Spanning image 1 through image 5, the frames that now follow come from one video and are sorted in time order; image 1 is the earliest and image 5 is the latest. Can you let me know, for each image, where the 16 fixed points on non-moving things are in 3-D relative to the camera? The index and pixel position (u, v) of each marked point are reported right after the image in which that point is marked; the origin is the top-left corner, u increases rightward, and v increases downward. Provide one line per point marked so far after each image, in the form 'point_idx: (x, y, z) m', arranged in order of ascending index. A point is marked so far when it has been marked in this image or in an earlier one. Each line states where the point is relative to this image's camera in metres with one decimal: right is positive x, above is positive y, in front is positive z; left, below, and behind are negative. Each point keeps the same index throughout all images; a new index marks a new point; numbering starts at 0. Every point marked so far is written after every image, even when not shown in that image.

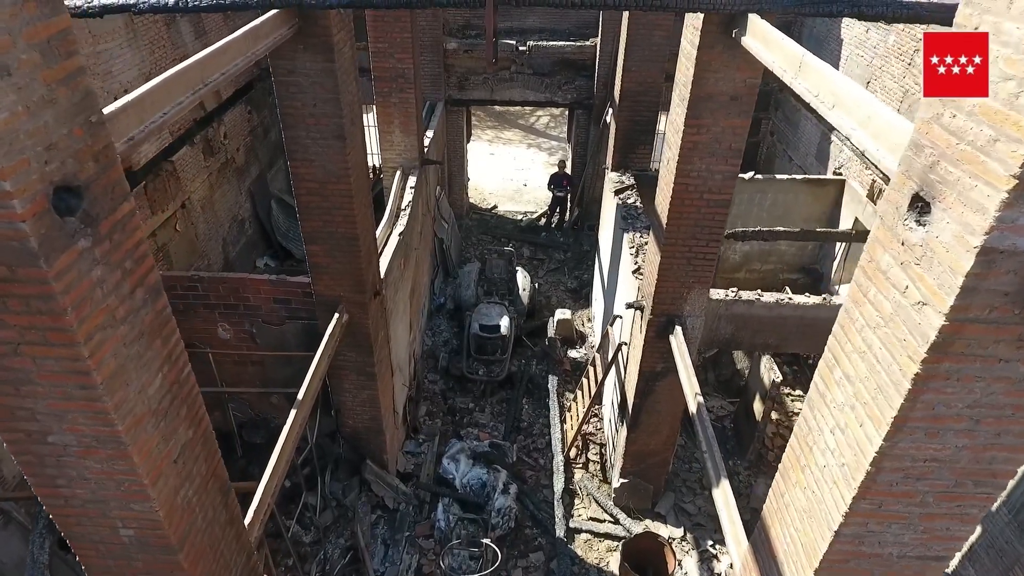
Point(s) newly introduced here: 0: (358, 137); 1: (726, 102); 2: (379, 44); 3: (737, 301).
0: (-1.2, +1.2, +5.1) m
1: (+1.5, +1.3, +4.5) m
2: (-1.5, +2.8, +7.5) m
3: (+2.0, -0.1, +5.9) m
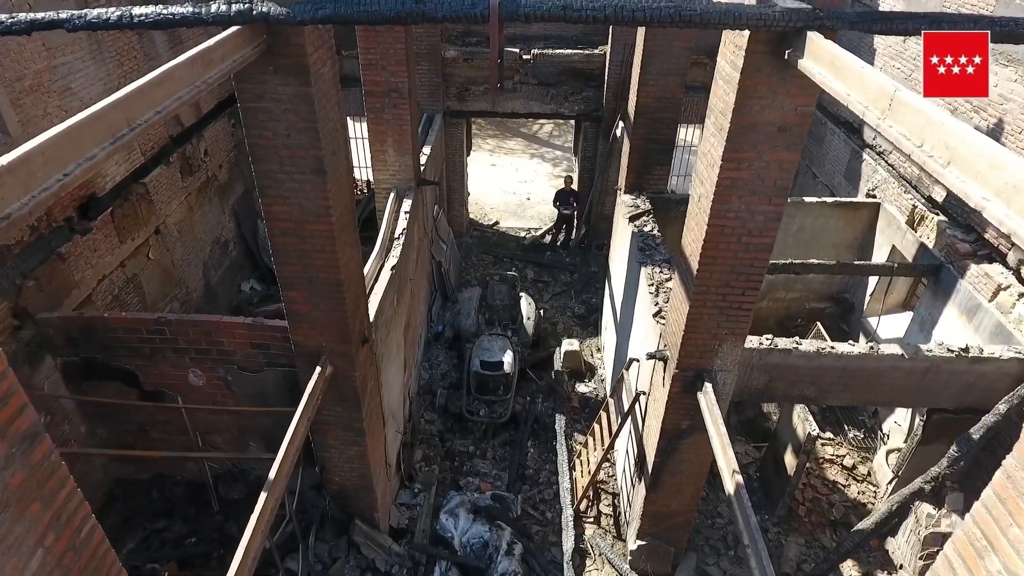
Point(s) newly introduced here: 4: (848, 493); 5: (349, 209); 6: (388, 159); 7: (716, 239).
0: (-1.1, +0.8, +4.4) m
1: (+1.5, +0.9, +3.9) m
2: (-1.5, +2.4, +6.8) m
3: (+2.1, -0.5, +5.2) m
4: (+3.4, -2.1, +6.8) m
5: (-1.1, +0.6, +4.6) m
6: (-1.4, +1.4, +7.5) m
7: (+1.3, +0.3, +4.3) m
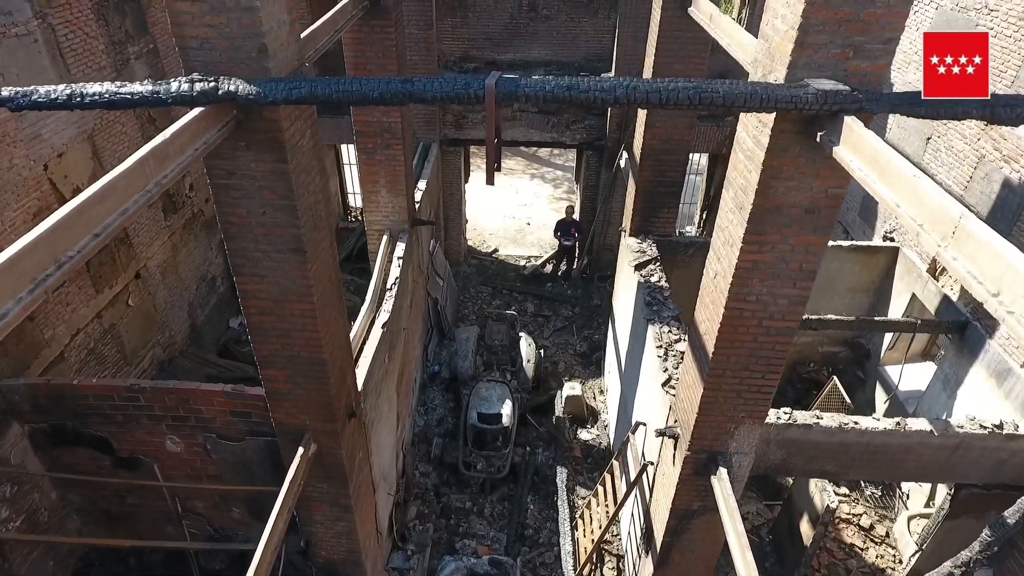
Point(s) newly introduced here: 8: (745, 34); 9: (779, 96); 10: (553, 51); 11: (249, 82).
0: (-1.2, +0.3, +4.0) m
1: (+1.5, +0.4, +3.5) m
2: (-1.5, +1.9, +6.5) m
3: (+2.1, -1.0, +4.9) m
4: (+3.4, -2.6, +6.4) m
5: (-1.2, 0.0, +4.3) m
6: (-1.4, +0.9, +7.1) m
7: (+1.3, -0.2, +3.9) m
8: (+1.5, +1.6, +4.2) m
9: (+1.2, +0.8, +2.9) m
10: (+0.6, +3.4, +9.4) m
11: (-1.2, +1.0, +3.1) m
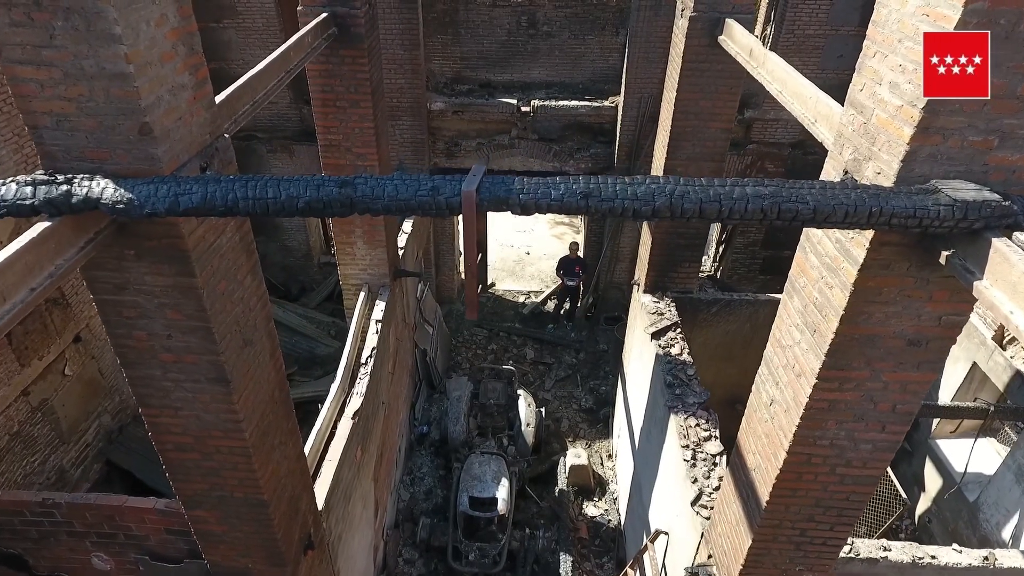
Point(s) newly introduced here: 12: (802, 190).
0: (-1.2, -0.3, +3.1) m
1: (+1.5, -0.2, +2.5) m
2: (-1.5, +1.3, +5.5) m
3: (+2.0, -1.6, +3.9) m
4: (+3.4, -3.2, +5.5) m
5: (-1.2, -0.6, +3.3) m
6: (-1.5, +0.3, +6.2) m
7: (+1.3, -0.8, +3.0) m
8: (+1.4, +1.0, +3.2) m
9: (+1.1, +0.2, +2.0) m
10: (+0.5, +2.8, +8.4) m
11: (-1.3, +0.3, +2.1) m
12: (+0.9, +0.3, +2.0) m
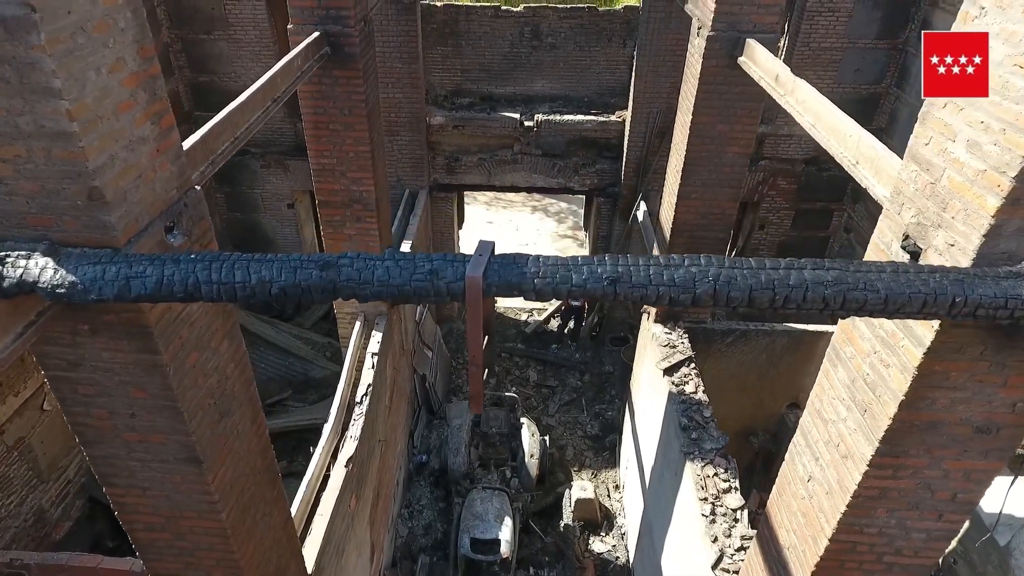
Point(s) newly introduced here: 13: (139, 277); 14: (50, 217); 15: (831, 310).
0: (-1.2, -0.6, +2.8) m
1: (+1.5, -0.5, +2.2) m
2: (-1.5, +1.0, +5.2) m
3: (+2.1, -1.9, +3.6) m
4: (+3.4, -3.5, +5.1) m
5: (-1.2, -0.8, +3.0) m
6: (-1.4, +0.1, +5.9) m
7: (+1.3, -1.1, +2.6) m
8: (+1.5, +0.7, +2.9) m
9: (+1.2, 0.0, +1.7) m
10: (+0.6, +2.5, +8.1) m
11: (-1.2, +0.1, +1.8) m
12: (+0.9, 0.0, +1.7) m
13: (-1.0, 0.0, +1.7) m
14: (-1.3, +0.2, +1.9) m
15: (+0.8, -0.1, +1.7) m
